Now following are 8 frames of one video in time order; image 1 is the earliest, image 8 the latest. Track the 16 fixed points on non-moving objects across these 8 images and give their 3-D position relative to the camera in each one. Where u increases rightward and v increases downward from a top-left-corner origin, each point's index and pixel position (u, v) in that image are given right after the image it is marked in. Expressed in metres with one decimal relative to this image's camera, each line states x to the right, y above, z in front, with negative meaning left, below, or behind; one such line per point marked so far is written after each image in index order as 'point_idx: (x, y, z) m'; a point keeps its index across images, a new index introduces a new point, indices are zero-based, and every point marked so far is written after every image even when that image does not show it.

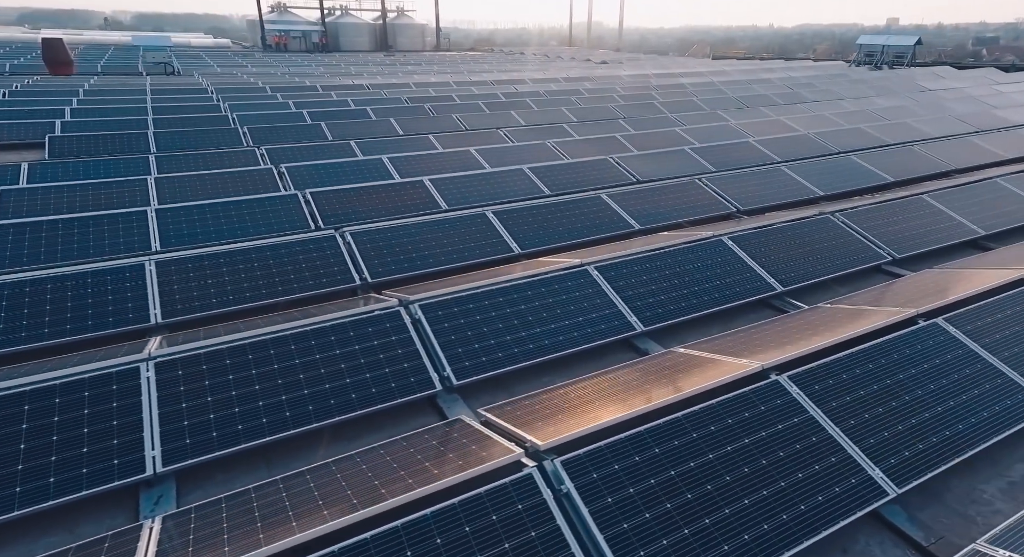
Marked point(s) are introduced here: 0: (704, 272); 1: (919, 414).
0: (+4.8, +0.1, +14.1) m
1: (+6.5, -2.2, +9.0) m
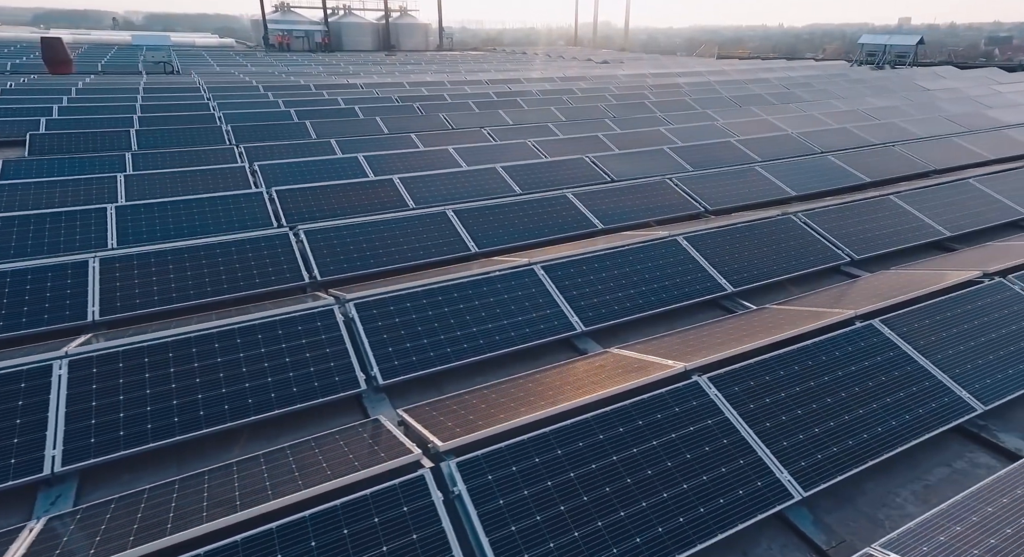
0: (+3.5, +0.1, +14.0) m
1: (+5.2, -2.2, +8.9) m
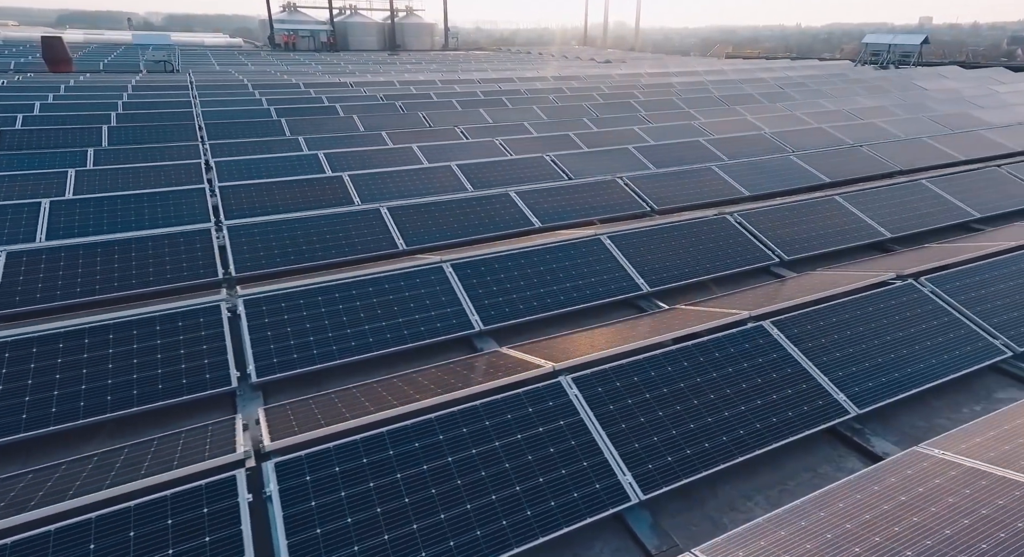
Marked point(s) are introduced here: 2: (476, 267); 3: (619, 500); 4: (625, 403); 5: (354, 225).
0: (+1.4, +0.2, +13.8) m
1: (+3.0, -2.1, +8.7) m
2: (-0.9, +0.3, +13.4) m
3: (+1.4, -2.9, +7.4) m
4: (+1.8, -1.9, +8.6) m
5: (-4.8, +1.6, +17.1) m
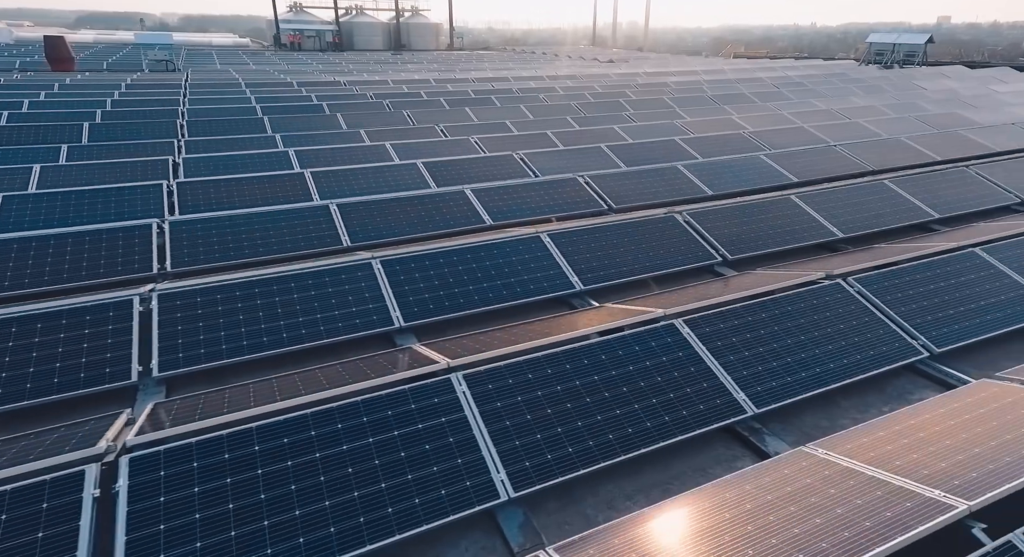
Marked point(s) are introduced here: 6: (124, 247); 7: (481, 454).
0: (-0.3, +0.2, +13.8) m
1: (+1.3, -2.1, +8.6) m
2: (-2.5, +0.4, +13.3) m
3: (-0.3, -2.9, +7.3) m
4: (0.0, -1.8, +8.5) m
5: (-6.5, +1.7, +17.0) m
6: (-10.2, +0.8, +14.8) m
7: (-0.4, -2.4, +7.7) m
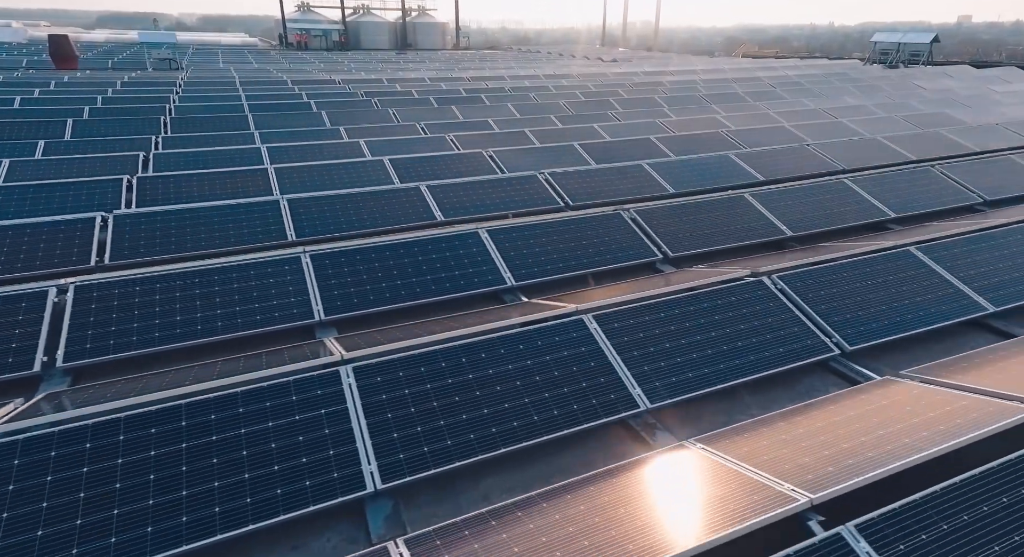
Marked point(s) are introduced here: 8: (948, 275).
0: (-1.9, +0.4, +13.7) m
1: (-0.5, -2.0, +8.5) m
2: (-4.2, +0.5, +13.4) m
3: (-2.1, -2.7, +7.3) m
4: (-1.7, -1.7, +8.5) m
5: (-8.1, +1.9, +17.1) m
6: (-11.9, +1.0, +14.9) m
7: (-2.1, -2.3, +7.7) m
8: (+9.9, 0.0, +12.7) m
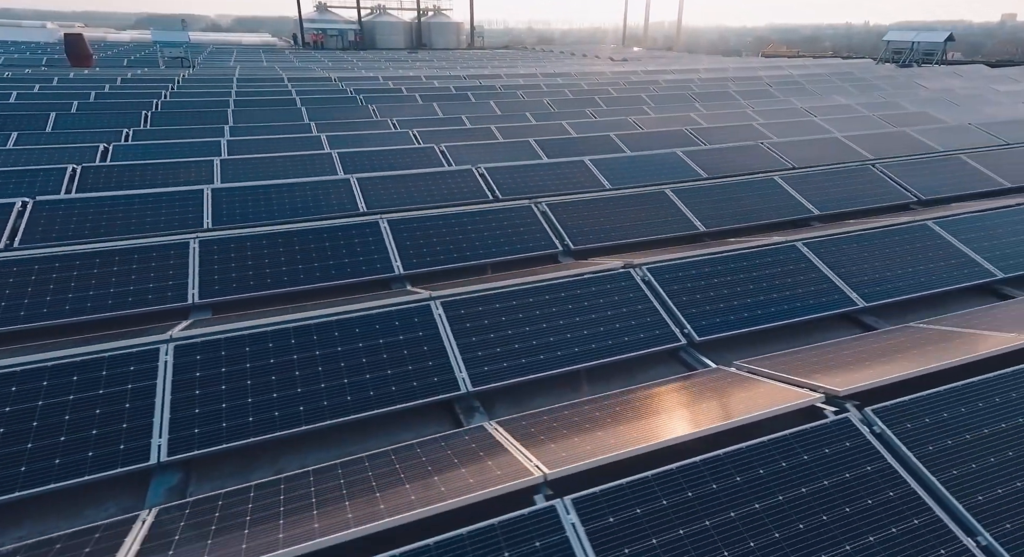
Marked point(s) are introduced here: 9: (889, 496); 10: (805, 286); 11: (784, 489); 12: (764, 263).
0: (-4.7, +0.7, +14.0) m
1: (-3.4, -1.7, +8.7) m
2: (-7.0, +0.8, +13.6) m
3: (-5.0, -2.4, +7.5) m
4: (-4.6, -1.4, +8.8) m
5: (-10.7, +2.3, +17.5) m
6: (-14.6, +1.4, +15.3) m
7: (-5.1, -2.0, +8.0) m
8: (+7.1, +0.2, +12.7) m
9: (+4.3, -2.5, +6.5) m
10: (+6.4, -0.2, +12.2) m
11: (+3.1, -2.4, +6.4) m
12: (+5.7, +0.3, +12.6) m
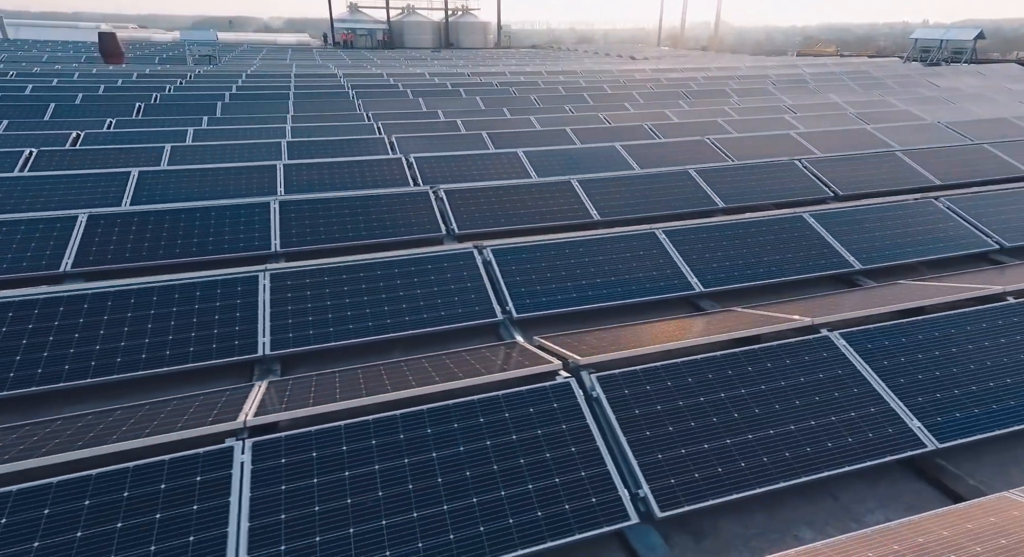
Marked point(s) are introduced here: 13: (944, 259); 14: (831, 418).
0: (-7.9, +1.3, +14.6) m
1: (-6.9, -1.1, +9.3) m
2: (-10.2, +1.5, +14.4) m
3: (-8.6, -1.8, +8.2) m
4: (-8.1, -0.8, +9.4) m
5: (-13.8, +3.0, +18.3) m
6: (-17.8, +2.3, +16.4) m
7: (-8.6, -1.4, +8.6) m
8: (+3.8, +0.5, +12.9) m
9: (+0.7, -2.1, +6.8) m
10: (+3.0, +0.2, +12.4) m
11: (-0.5, -2.0, +6.8) m
12: (+2.4, +0.7, +12.8) m
13: (+10.6, +0.5, +13.8) m
14: (+4.2, -1.9, +7.5) m
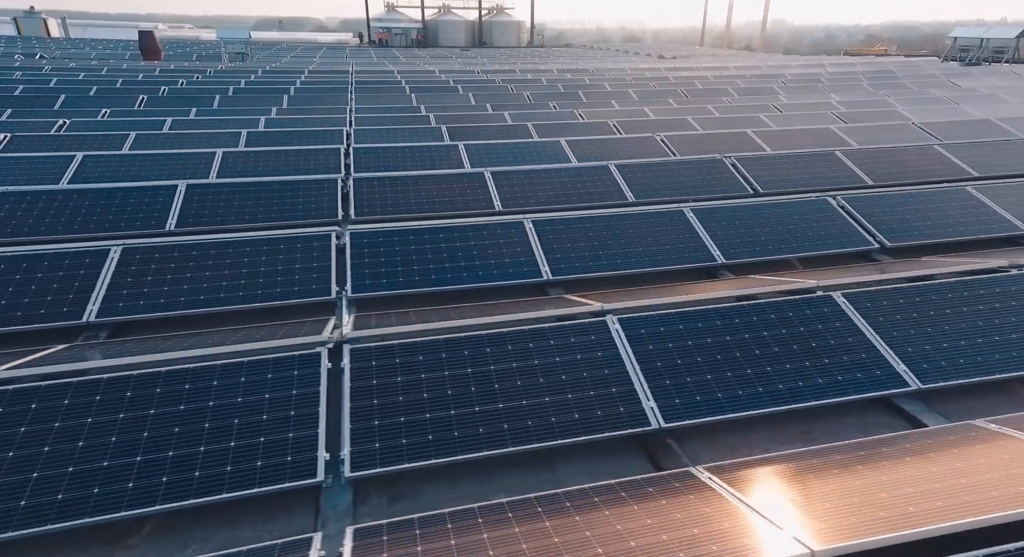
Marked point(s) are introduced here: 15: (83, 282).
0: (-11.0, +1.9, +15.3) m
1: (-10.2, -0.5, +10.0) m
2: (-13.2, +2.2, +15.2) m
3: (-12.0, -1.2, +8.9) m
4: (-11.4, -0.2, +10.1) m
5: (-16.6, +3.8, +19.3) m
6: (-20.7, +3.1, +17.5) m
7: (-12.0, -0.8, +9.4) m
8: (+0.7, +0.8, +13.0) m
9: (-2.8, -1.7, +7.1) m
10: (-0.2, +0.5, +12.6) m
11: (-4.0, -1.6, +7.1) m
12: (-0.8, +1.1, +13.0) m
13: (+7.5, +0.6, +13.6) m
14: (+0.8, -1.6, +7.6) m
15: (-8.1, -0.1, +10.7) m
